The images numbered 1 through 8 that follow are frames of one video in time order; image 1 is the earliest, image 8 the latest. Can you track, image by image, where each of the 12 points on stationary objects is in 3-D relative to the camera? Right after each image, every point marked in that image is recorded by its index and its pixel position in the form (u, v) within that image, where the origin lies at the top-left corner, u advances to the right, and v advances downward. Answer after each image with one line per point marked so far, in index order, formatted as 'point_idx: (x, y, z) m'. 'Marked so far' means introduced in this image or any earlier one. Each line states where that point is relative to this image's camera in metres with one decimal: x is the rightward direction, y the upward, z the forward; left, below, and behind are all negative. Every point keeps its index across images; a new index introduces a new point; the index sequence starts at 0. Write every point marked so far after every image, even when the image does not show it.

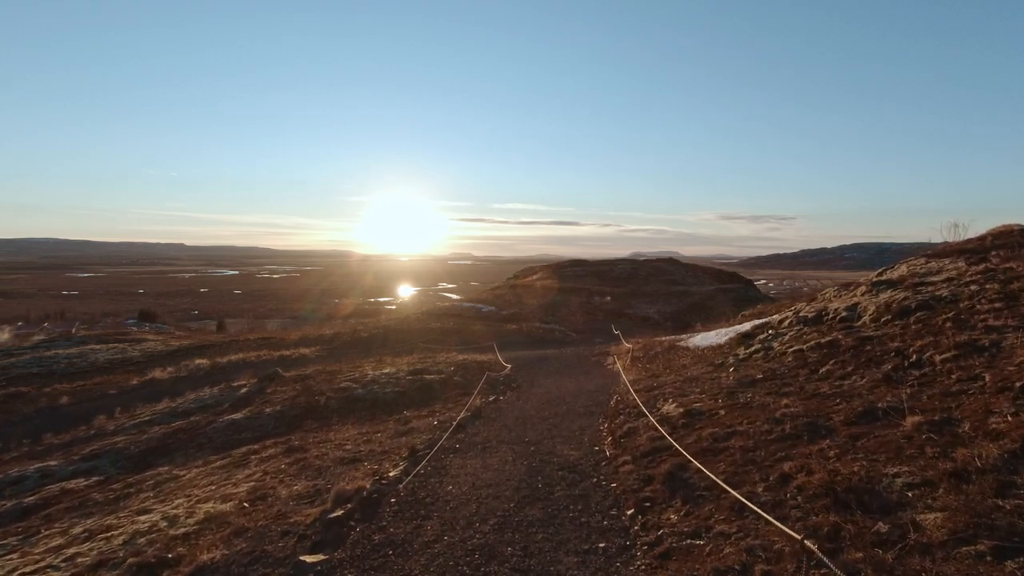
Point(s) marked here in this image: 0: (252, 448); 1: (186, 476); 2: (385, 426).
0: (-8.2, -5.1, +18.2) m
1: (-9.1, -5.3, +16.1) m
2: (-4.1, -4.5, +18.9) m
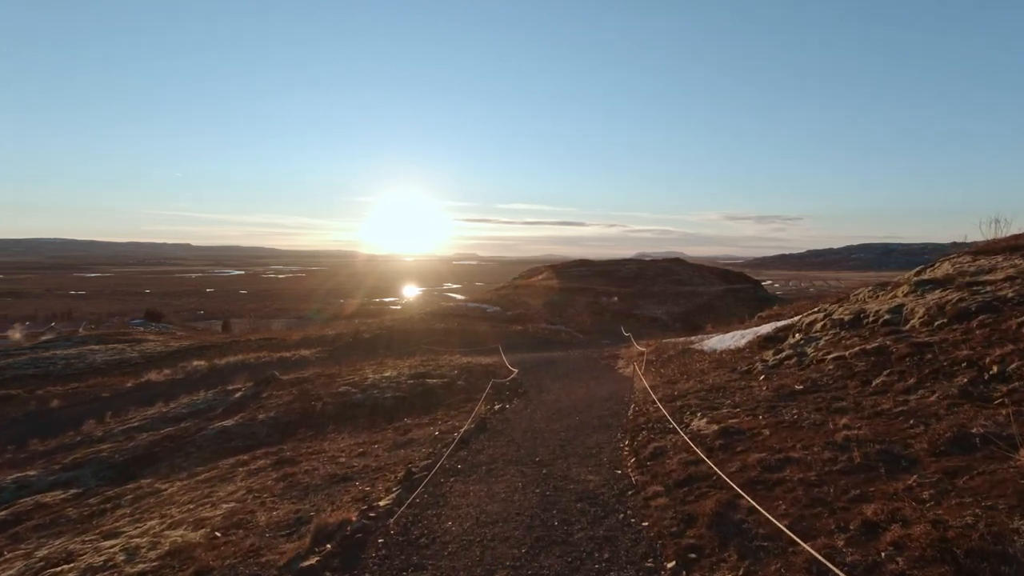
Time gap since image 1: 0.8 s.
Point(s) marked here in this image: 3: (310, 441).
0: (-8.0, -5.0, +17.0) m
1: (-8.9, -5.2, +14.9) m
2: (-3.9, -4.5, +17.7) m
3: (-6.4, -4.9, +18.2) m
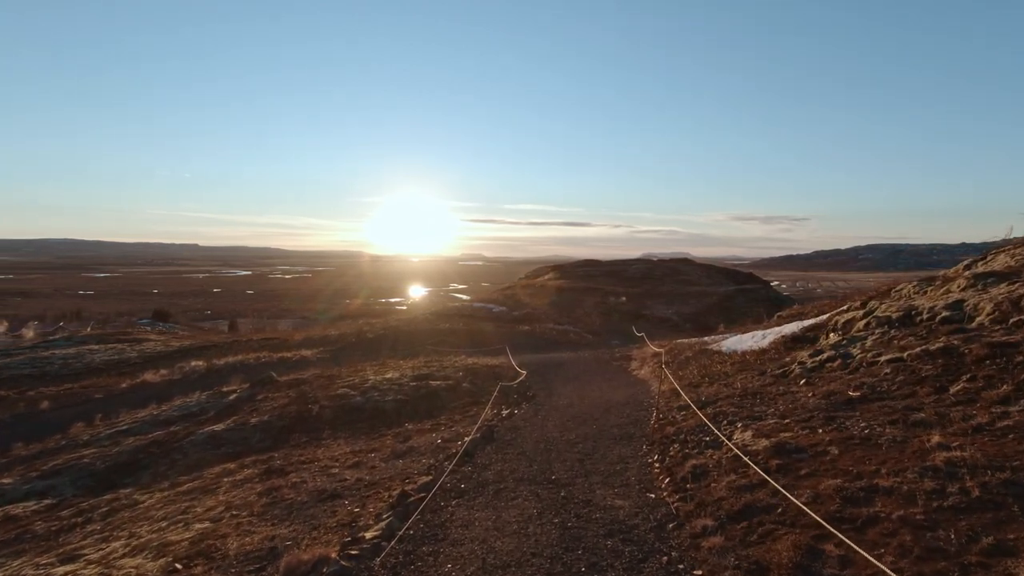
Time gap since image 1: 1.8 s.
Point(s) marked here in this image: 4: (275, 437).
0: (-7.7, -4.9, +15.7) m
1: (-8.7, -5.1, +13.6) m
2: (-3.7, -4.4, +16.4) m
3: (-6.1, -4.8, +16.9) m
4: (-7.8, -4.9, +19.1) m
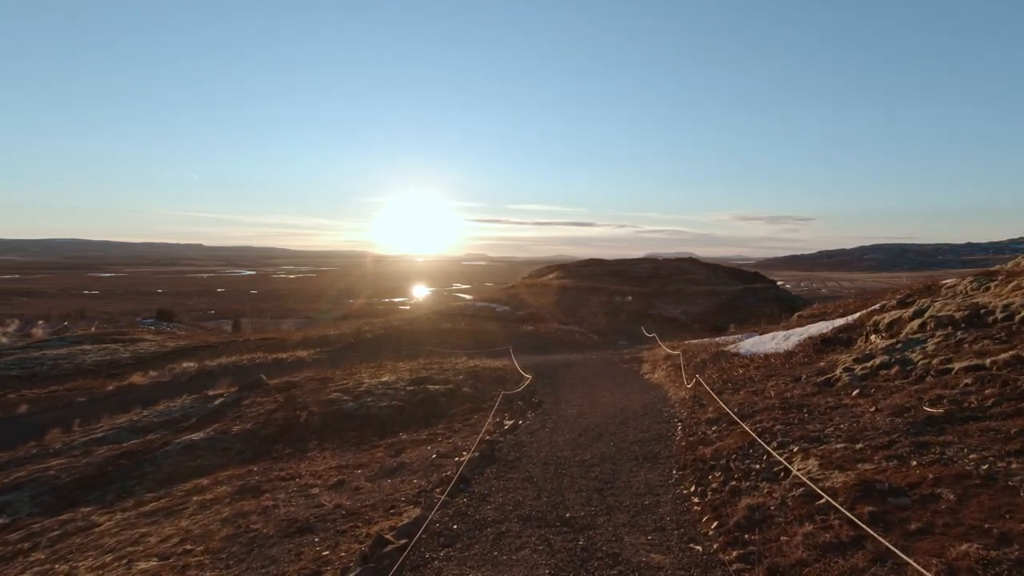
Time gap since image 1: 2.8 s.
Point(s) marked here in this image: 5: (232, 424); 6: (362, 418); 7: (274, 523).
0: (-7.6, -4.8, +14.1) m
1: (-8.6, -5.0, +12.1) m
2: (-3.6, -4.3, +14.8) m
3: (-6.0, -4.7, +15.3) m
4: (-7.7, -4.8, +17.5) m
5: (-9.6, -4.7, +19.8) m
6: (-5.1, -4.4, +19.7) m
7: (-3.8, -3.8, +9.4) m
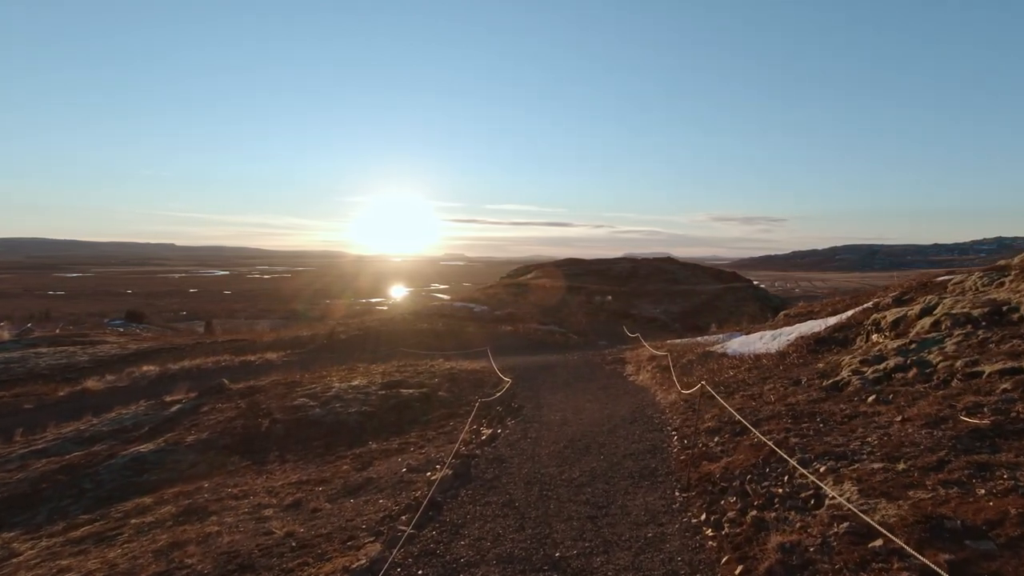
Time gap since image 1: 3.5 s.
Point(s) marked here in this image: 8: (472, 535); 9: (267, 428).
0: (-8.1, -4.7, +12.7) m
1: (-9.0, -4.9, +10.5) m
2: (-4.1, -4.2, +13.4) m
3: (-6.6, -4.6, +13.9) m
4: (-8.3, -4.7, +16.0) m
5: (-10.3, -4.6, +18.3) m
6: (-5.8, -4.3, +18.3) m
7: (-4.1, -3.7, +8.0) m
8: (-0.5, -2.7, +6.4) m
9: (-7.6, -4.3, +17.9) m
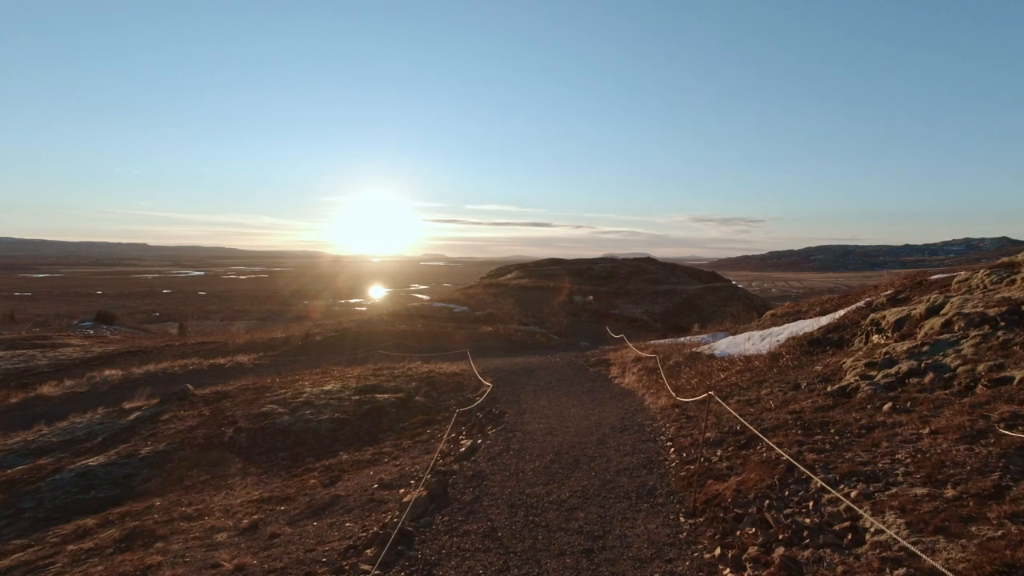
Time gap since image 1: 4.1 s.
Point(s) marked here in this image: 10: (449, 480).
0: (-8.5, -4.7, +11.4) m
1: (-9.3, -4.9, +9.3) m
2: (-4.5, -4.2, +12.3) m
3: (-7.0, -4.6, +12.7) m
4: (-8.8, -4.7, +14.8) m
5: (-10.9, -4.6, +17.0) m
6: (-6.3, -4.3, +17.1) m
7: (-4.4, -3.7, +7.0) m
8: (-0.6, -2.7, +5.4) m
9: (-8.2, -4.3, +16.7) m
10: (-0.9, -3.0, +8.9) m
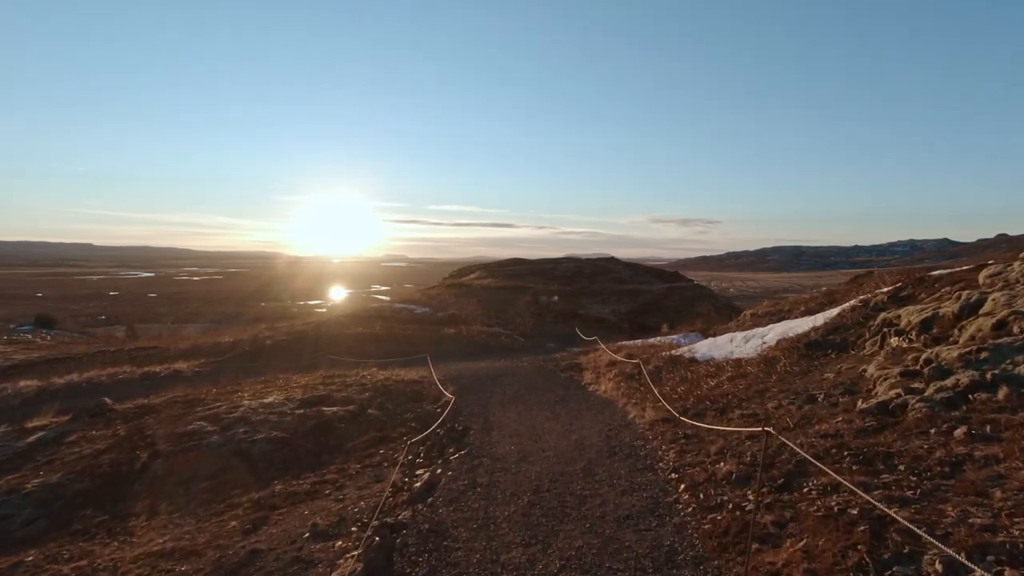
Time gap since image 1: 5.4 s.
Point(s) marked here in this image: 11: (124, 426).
0: (-9.0, -4.7, +8.8) m
1: (-9.6, -4.9, +6.6) m
2: (-5.1, -4.2, +9.9) m
3: (-7.6, -4.5, +10.1) m
4: (-9.5, -4.7, +12.1) m
5: (-11.7, -4.6, +14.2) m
6: (-7.2, -4.3, +14.6) m
7: (-4.6, -3.7, +4.6) m
8: (-0.8, -2.6, +3.3) m
9: (-9.0, -4.3, +14.1) m
10: (-1.3, -2.9, +6.8) m
11: (-12.2, -4.3, +18.1) m
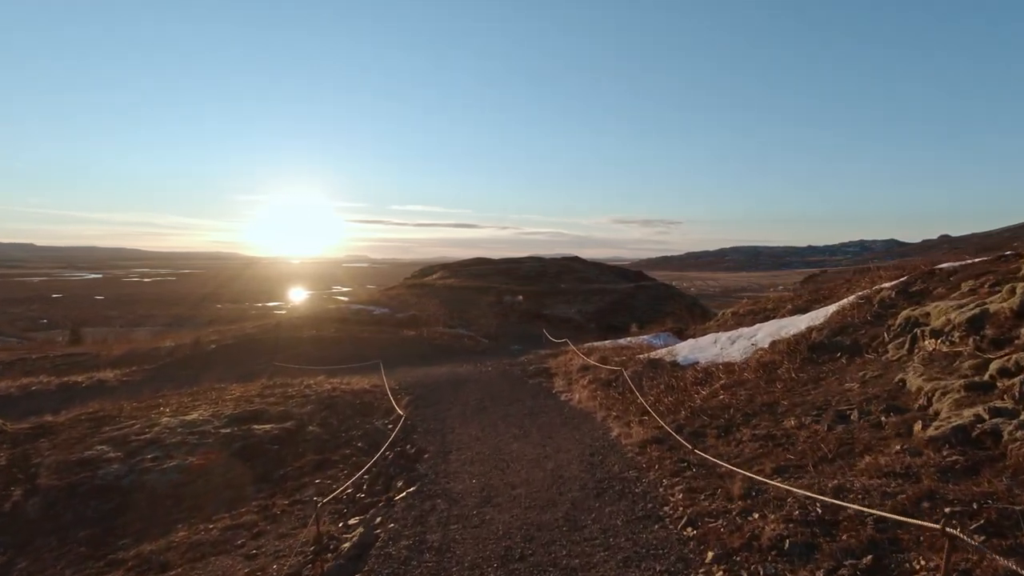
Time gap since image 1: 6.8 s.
0: (-9.4, -4.6, +6.0) m
1: (-9.9, -4.8, +3.8) m
2: (-5.6, -4.1, +7.4) m
3: (-8.1, -4.5, +7.4) m
4: (-10.2, -4.6, +9.3) m
5: (-12.5, -4.5, +11.2) m
6: (-8.0, -4.2, +11.9) m
7: (-4.8, -3.6, +2.1) m
8: (-0.9, -2.5, +1.0) m
9: (-9.8, -4.3, +11.3) m
10: (-1.6, -2.8, +4.4) m
11: (-13.2, -4.3, +15.1) m
